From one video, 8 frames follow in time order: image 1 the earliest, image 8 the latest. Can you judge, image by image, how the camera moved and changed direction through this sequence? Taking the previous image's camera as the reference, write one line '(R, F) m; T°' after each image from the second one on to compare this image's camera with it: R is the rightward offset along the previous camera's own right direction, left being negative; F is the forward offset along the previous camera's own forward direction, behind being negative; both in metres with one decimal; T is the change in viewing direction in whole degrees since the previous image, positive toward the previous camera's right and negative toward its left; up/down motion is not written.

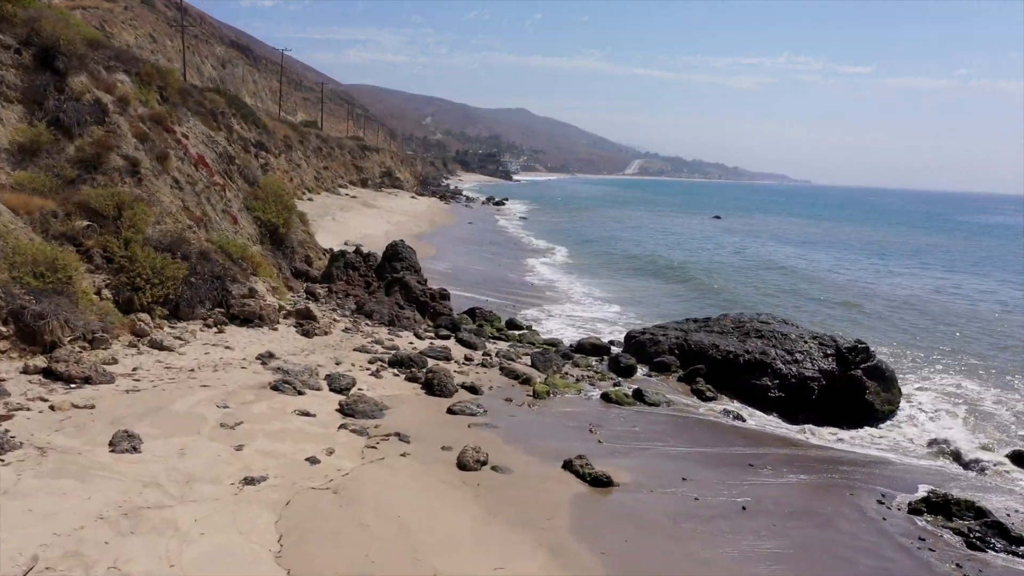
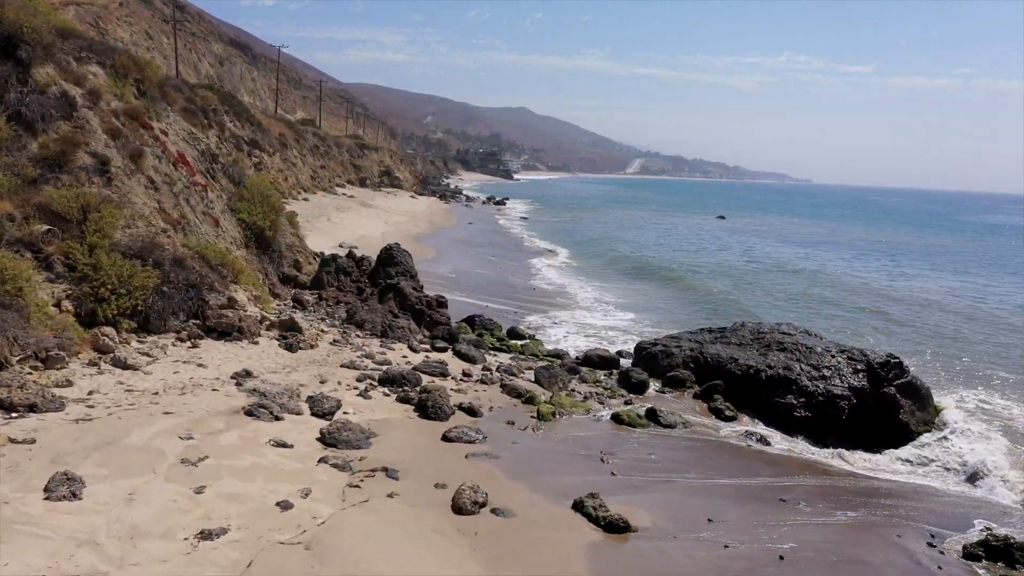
(0.0, +1.3) m; 0°
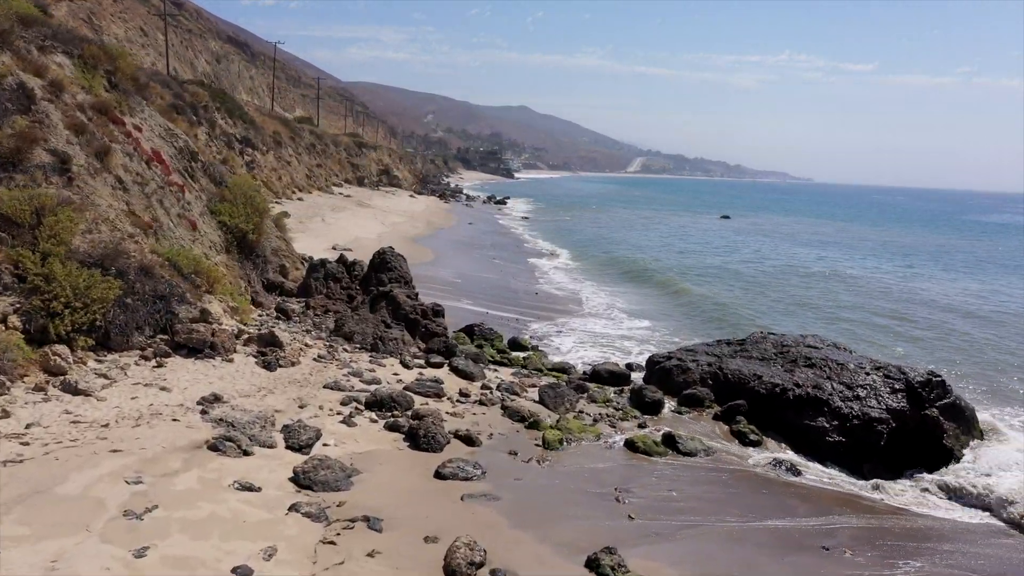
(0.0, +1.4) m; 0°
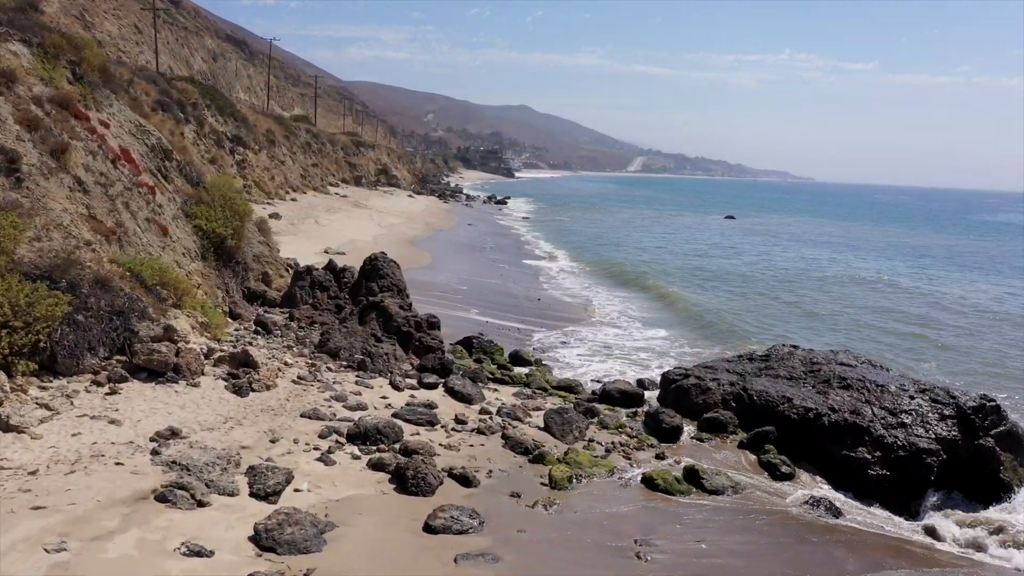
(0.0, +1.5) m; 0°
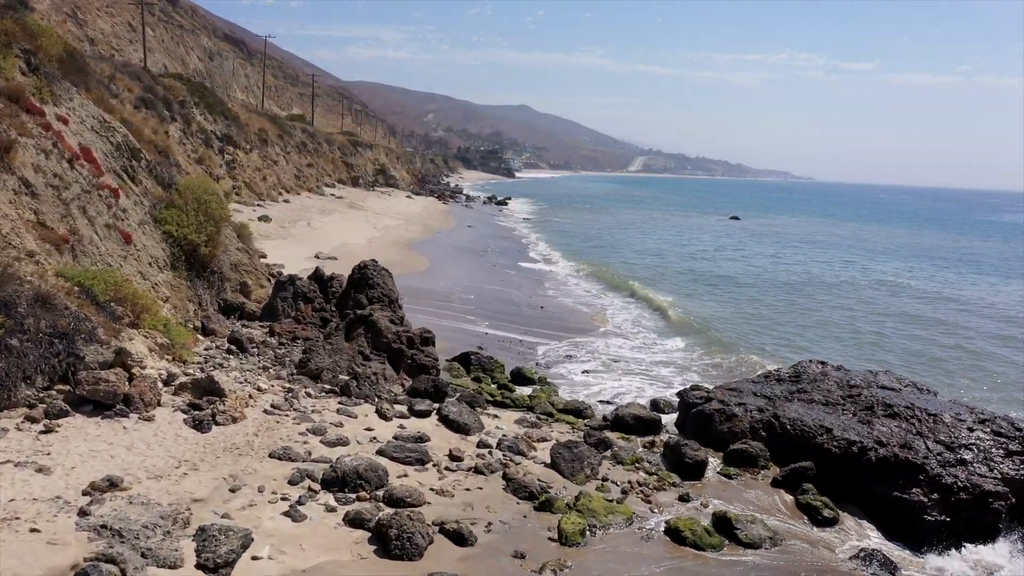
(0.0, +1.5) m; 0°
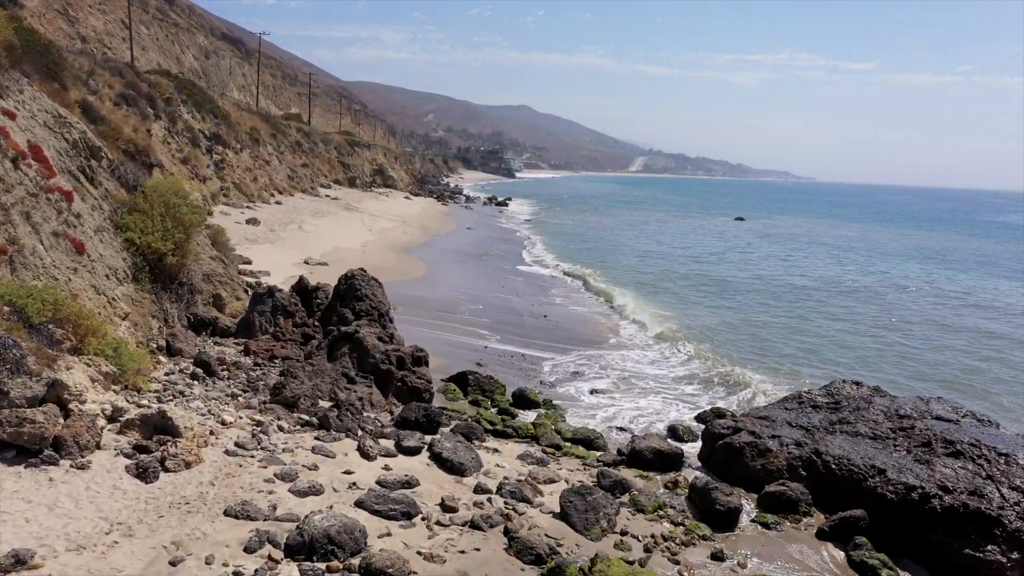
(0.0, +1.6) m; 0°
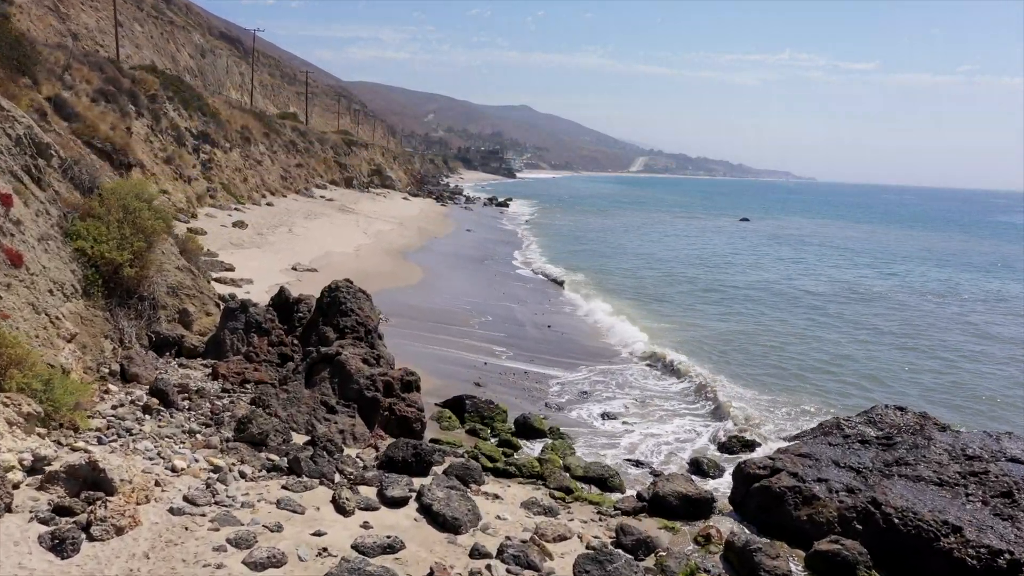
(0.0, +1.6) m; 0°
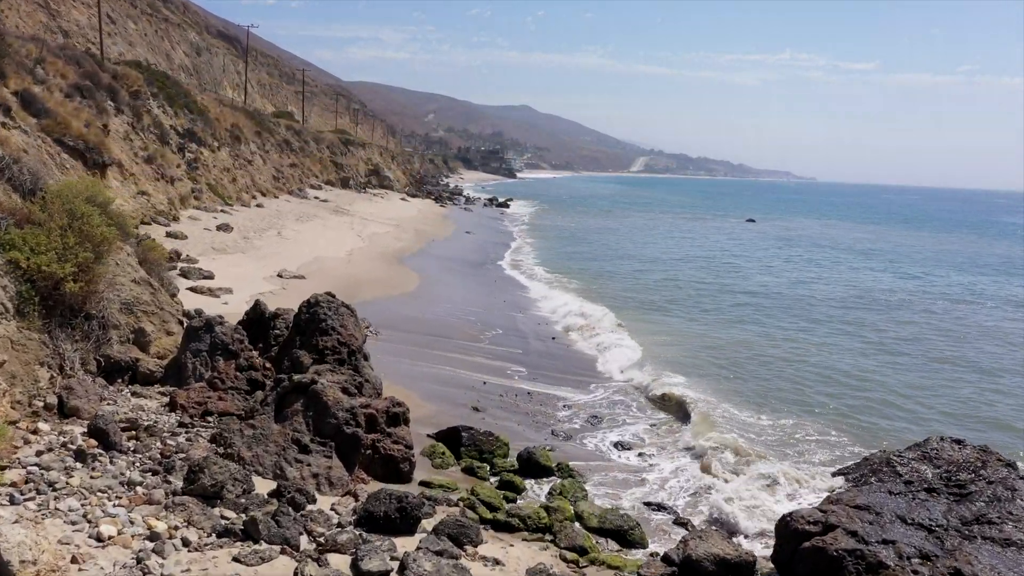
(0.0, +1.6) m; 0°
